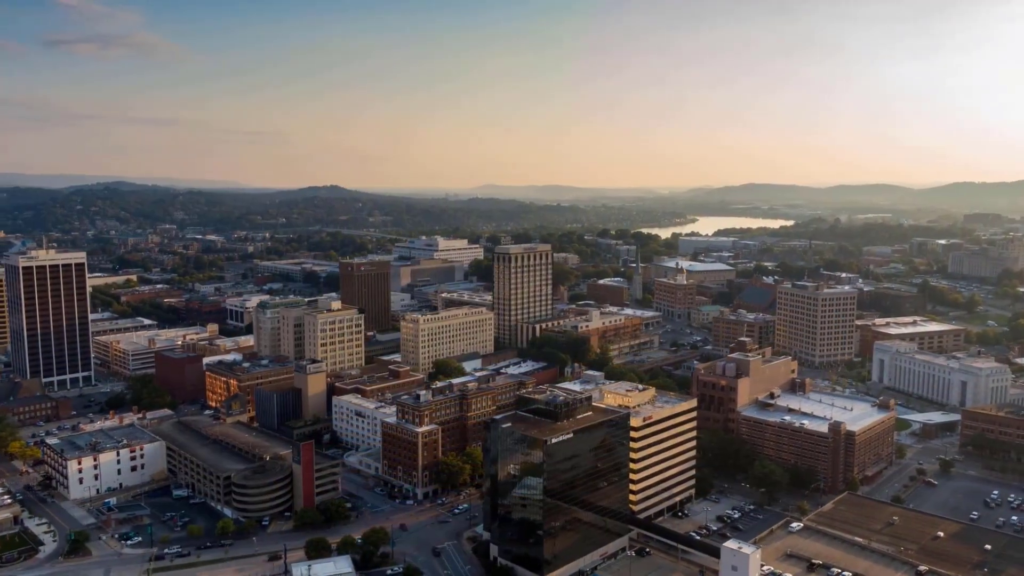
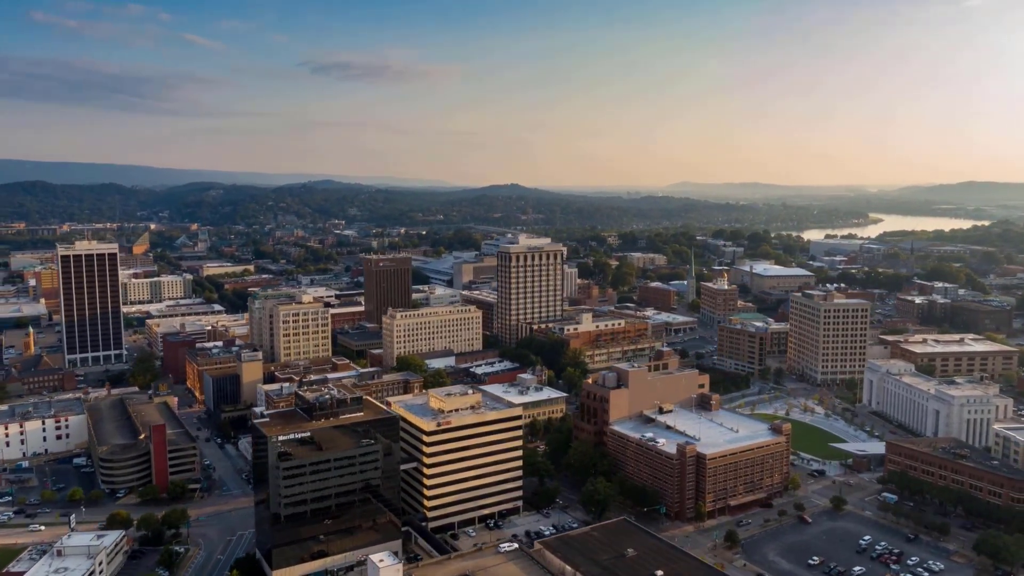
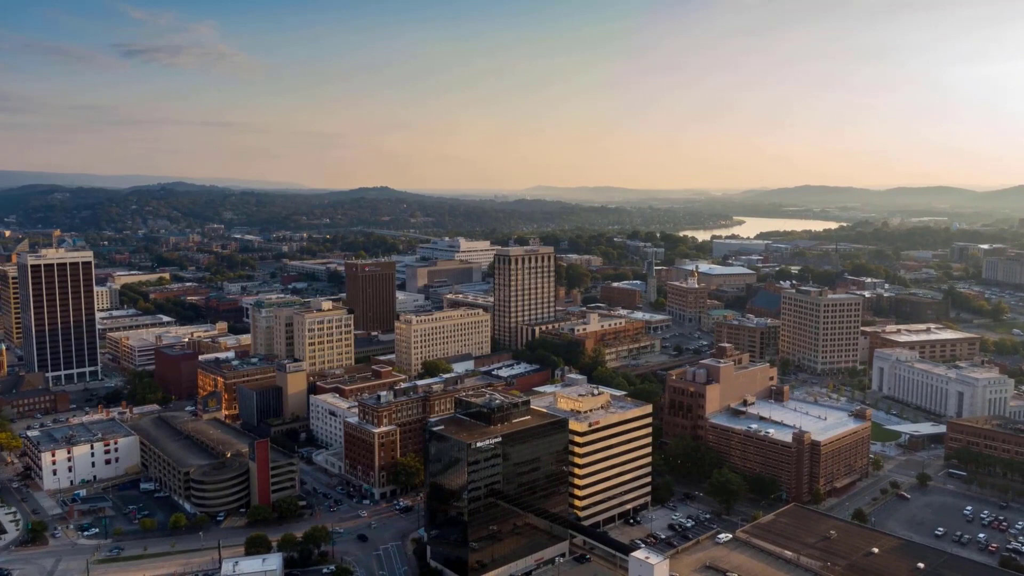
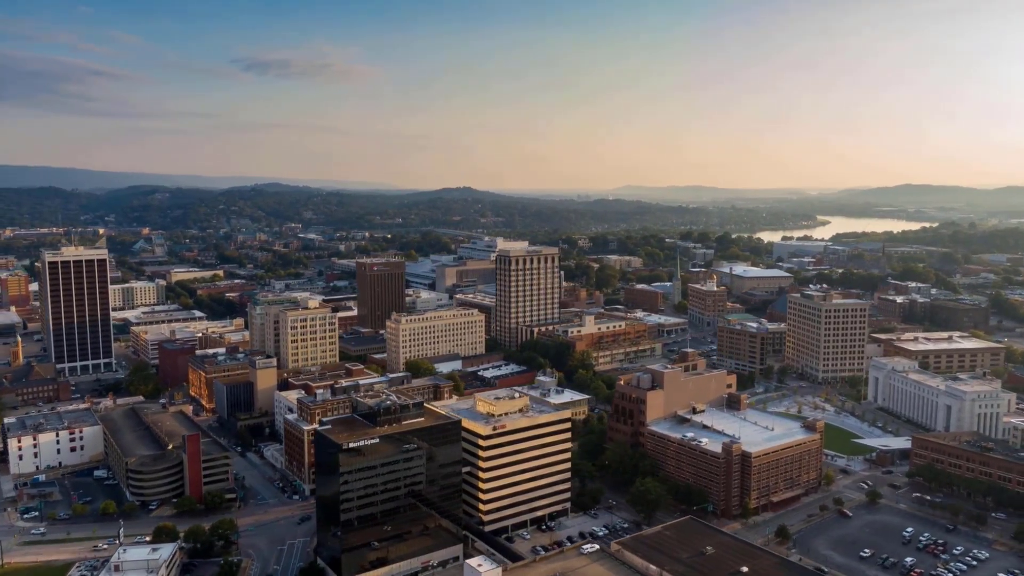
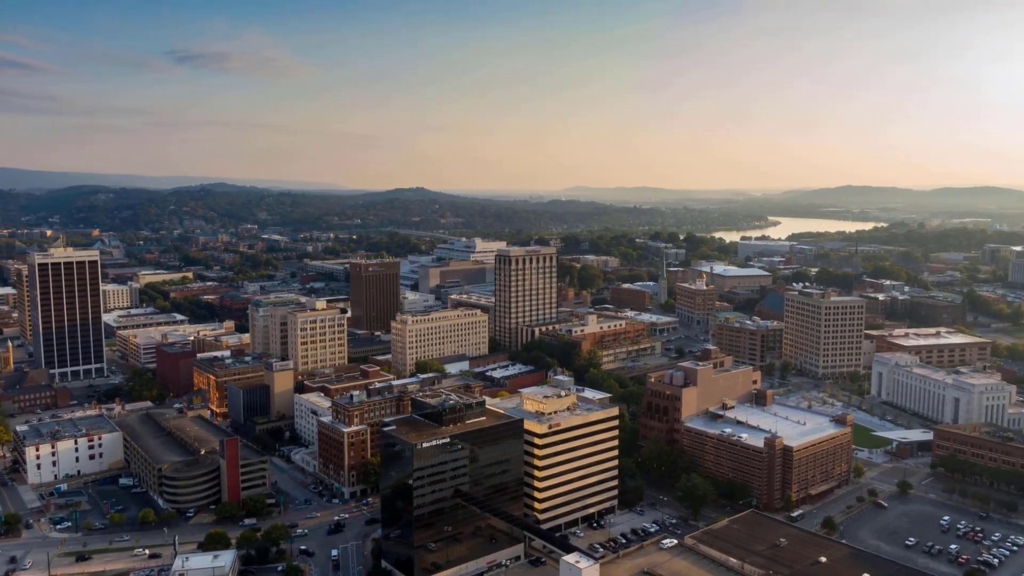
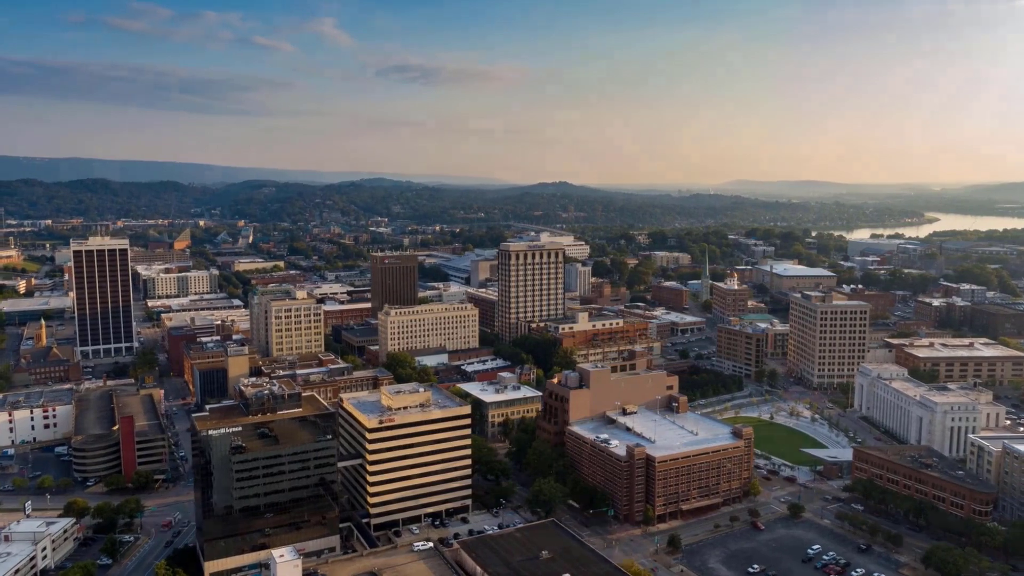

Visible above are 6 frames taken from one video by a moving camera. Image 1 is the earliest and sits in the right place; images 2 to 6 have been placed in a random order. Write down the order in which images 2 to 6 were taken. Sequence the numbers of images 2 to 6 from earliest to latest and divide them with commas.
3, 5, 4, 2, 6
